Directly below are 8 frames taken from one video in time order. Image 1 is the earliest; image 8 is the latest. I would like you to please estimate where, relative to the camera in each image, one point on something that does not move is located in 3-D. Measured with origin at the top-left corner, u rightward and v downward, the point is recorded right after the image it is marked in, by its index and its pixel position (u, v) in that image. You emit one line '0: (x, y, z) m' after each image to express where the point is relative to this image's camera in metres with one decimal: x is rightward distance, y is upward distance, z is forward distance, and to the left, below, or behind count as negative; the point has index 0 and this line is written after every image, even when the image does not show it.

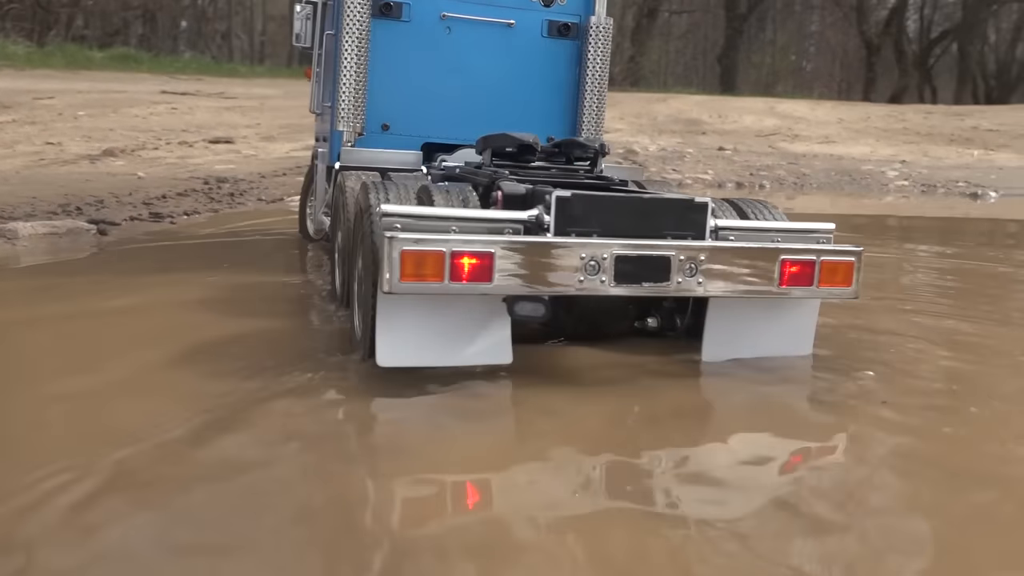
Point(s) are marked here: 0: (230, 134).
0: (-4.5, +2.5, +15.6) m
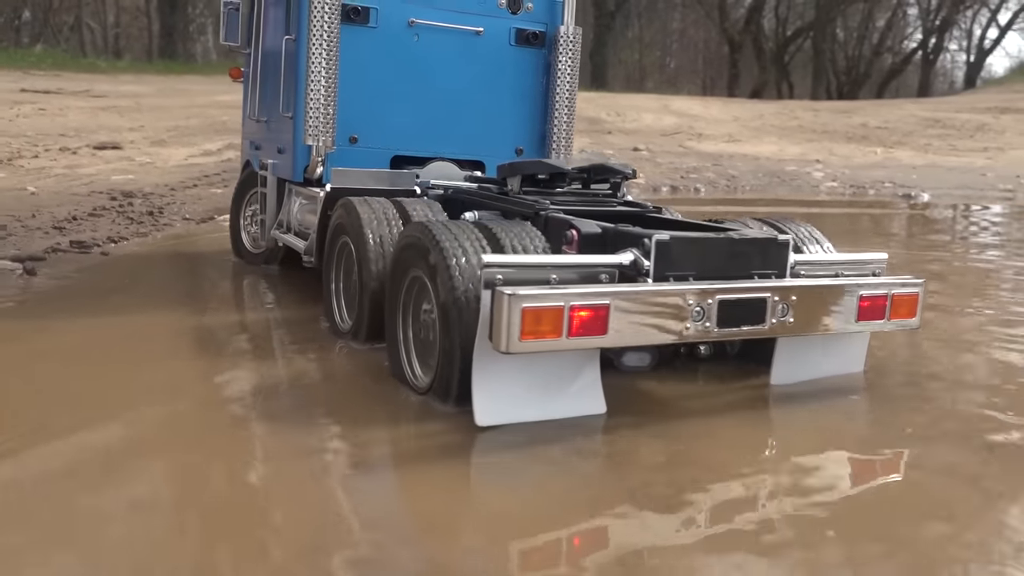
0: (-5.9, +2.2, +14.3) m
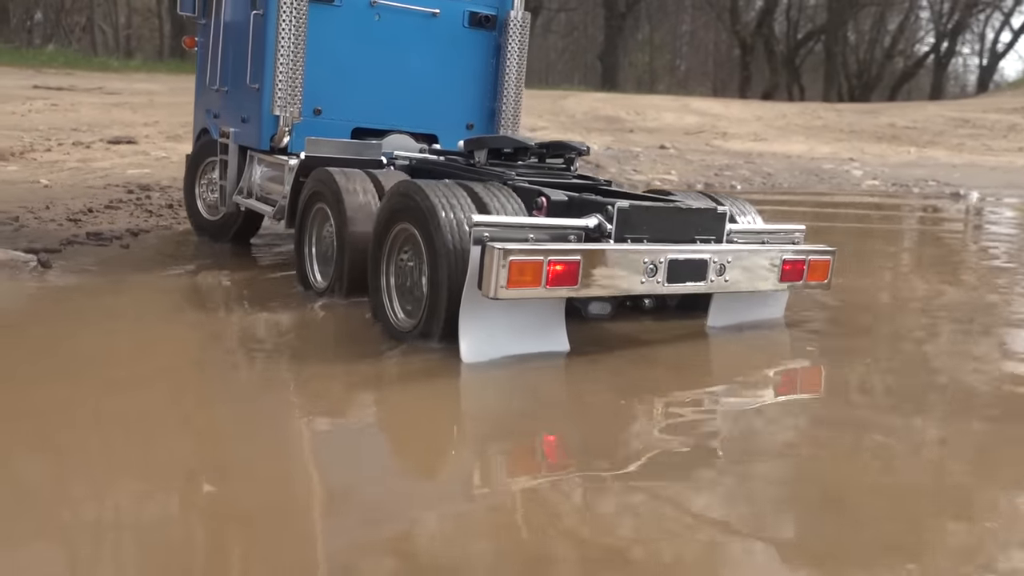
0: (-5.6, +2.3, +14.0) m
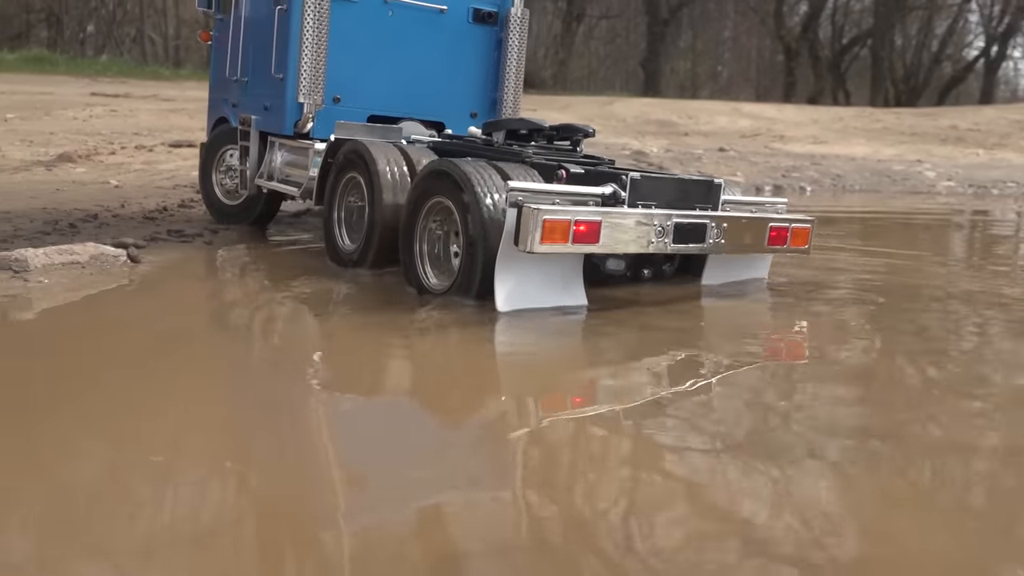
0: (-4.7, +2.2, +14.1) m
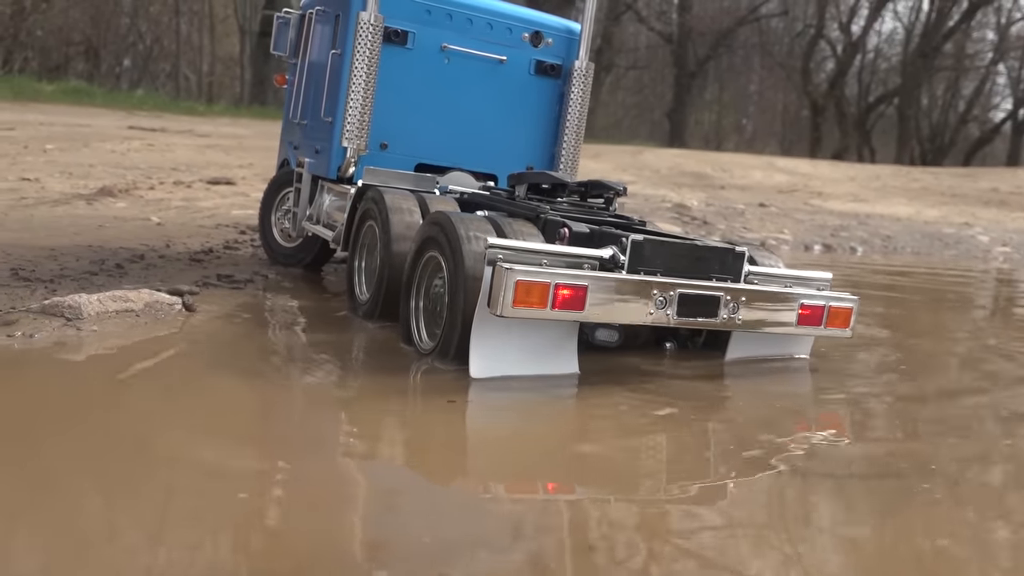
0: (-4.2, +1.7, +14.0) m
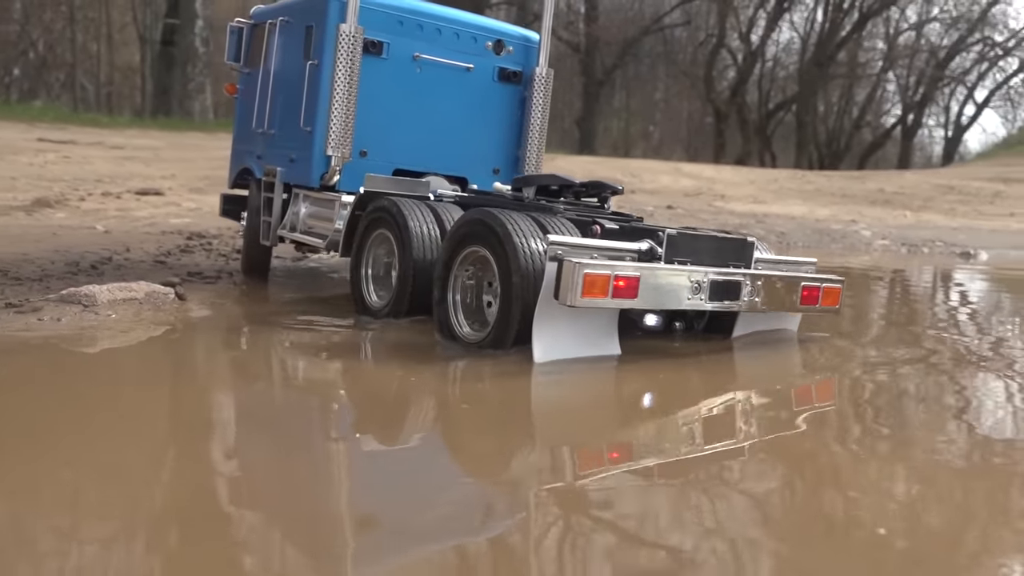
0: (-5.3, +1.5, +14.3) m
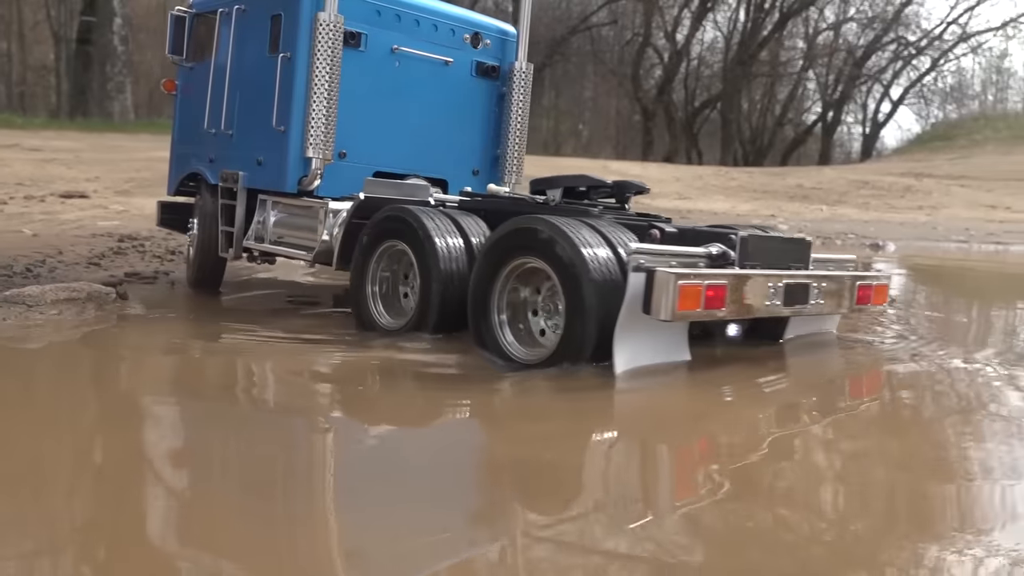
0: (-6.4, +1.5, +14.1) m
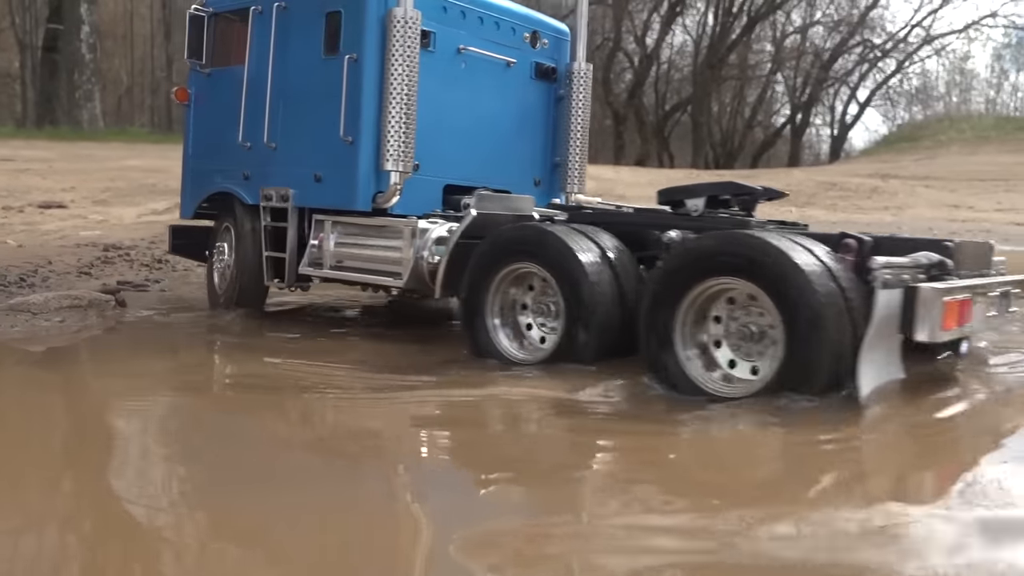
0: (-6.7, +1.3, +14.1) m
